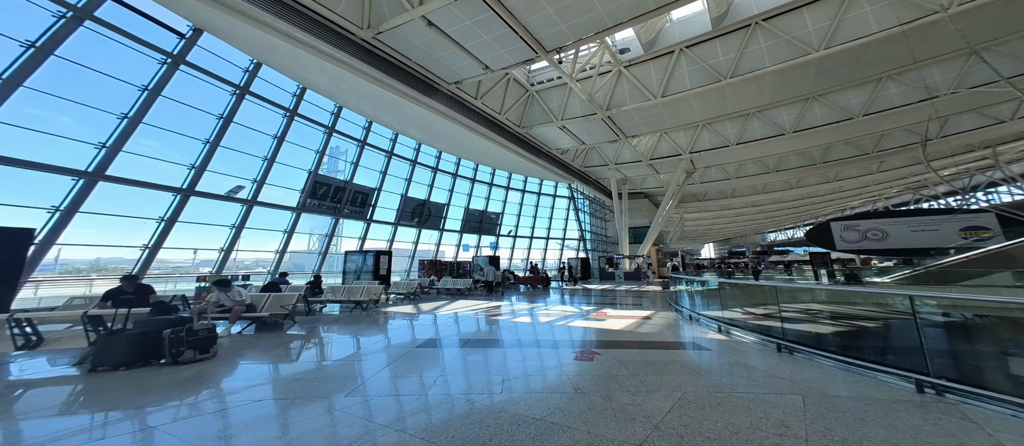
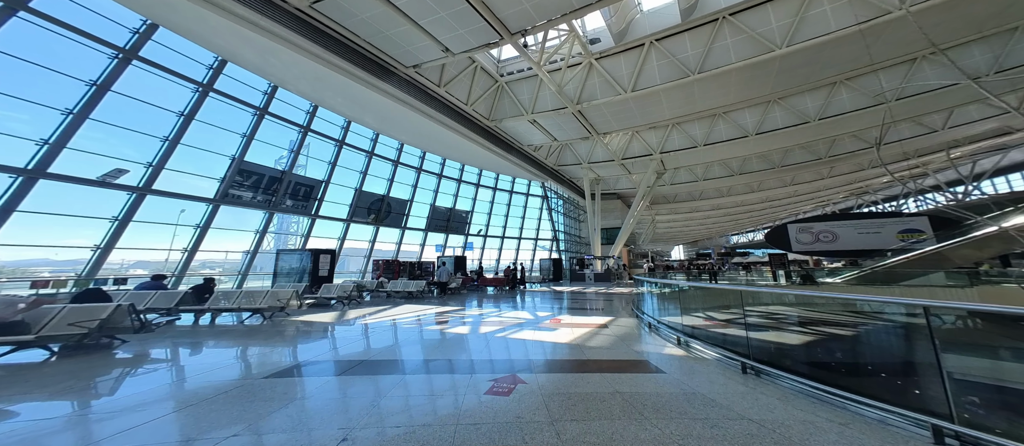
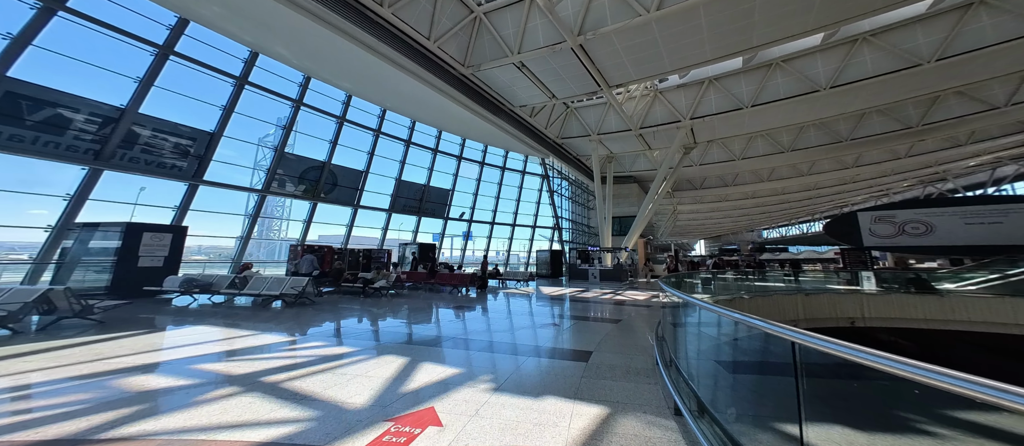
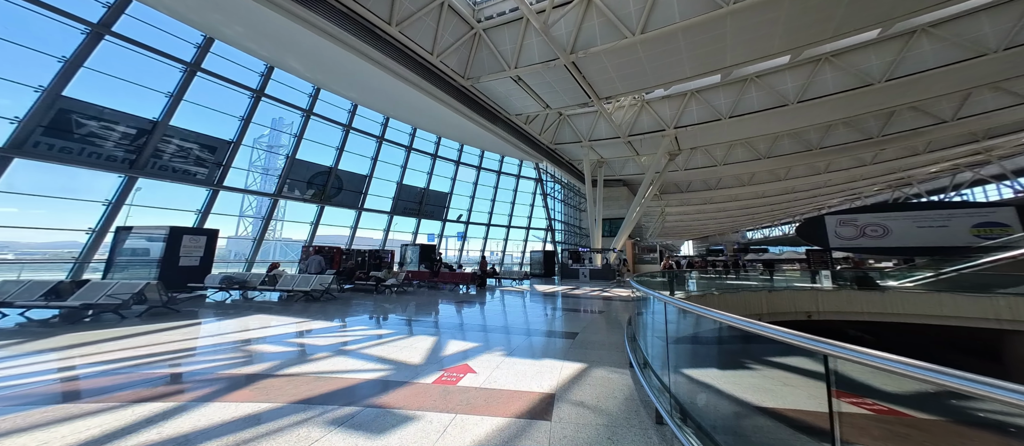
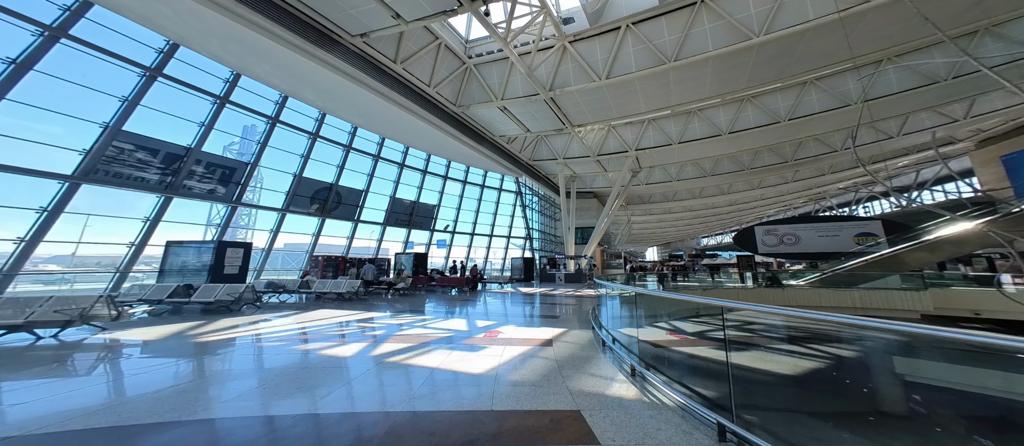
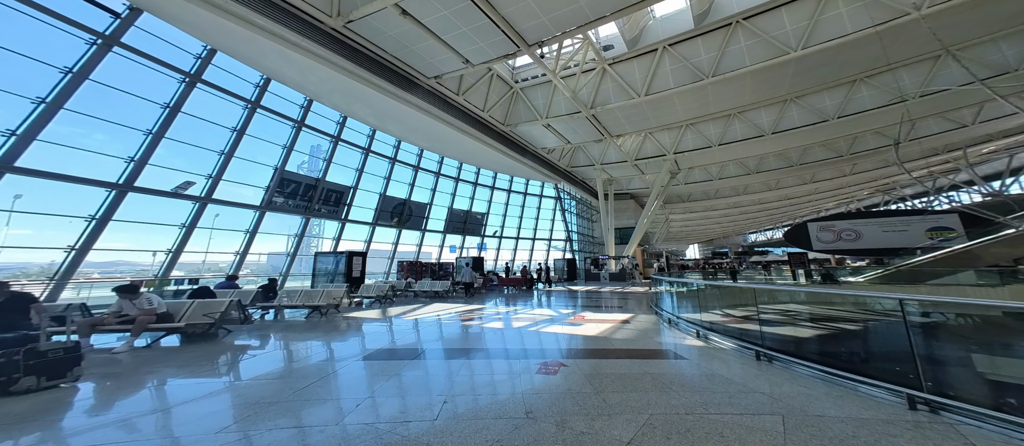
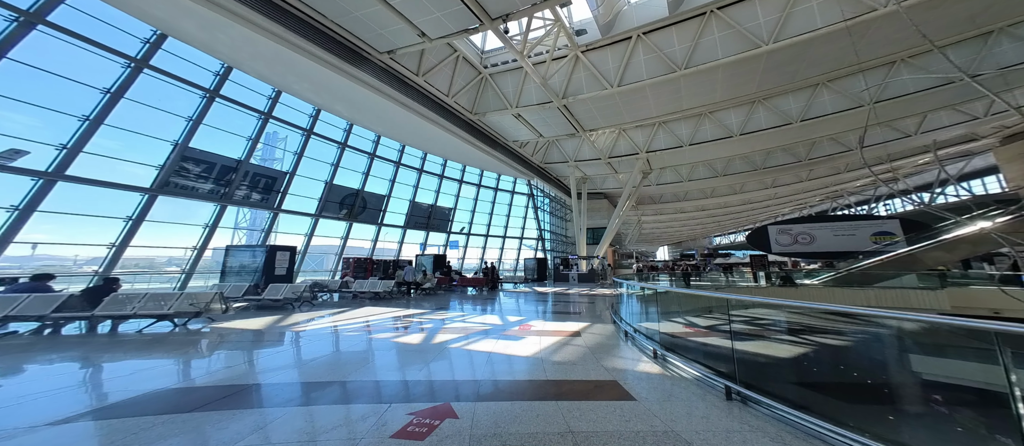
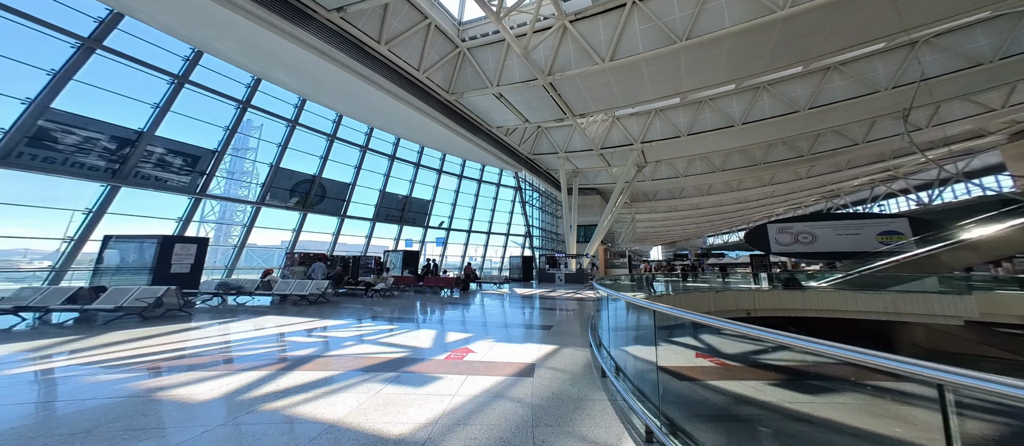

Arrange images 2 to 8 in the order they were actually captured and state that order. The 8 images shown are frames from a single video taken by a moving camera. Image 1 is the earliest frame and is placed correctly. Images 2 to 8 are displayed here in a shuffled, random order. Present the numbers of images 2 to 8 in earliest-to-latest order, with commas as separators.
6, 2, 7, 5, 8, 4, 3
